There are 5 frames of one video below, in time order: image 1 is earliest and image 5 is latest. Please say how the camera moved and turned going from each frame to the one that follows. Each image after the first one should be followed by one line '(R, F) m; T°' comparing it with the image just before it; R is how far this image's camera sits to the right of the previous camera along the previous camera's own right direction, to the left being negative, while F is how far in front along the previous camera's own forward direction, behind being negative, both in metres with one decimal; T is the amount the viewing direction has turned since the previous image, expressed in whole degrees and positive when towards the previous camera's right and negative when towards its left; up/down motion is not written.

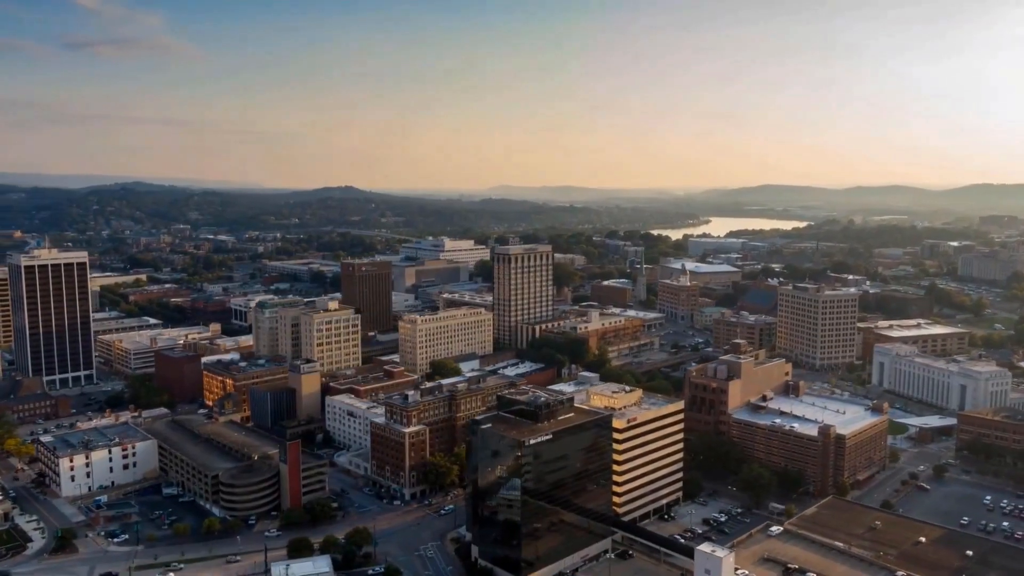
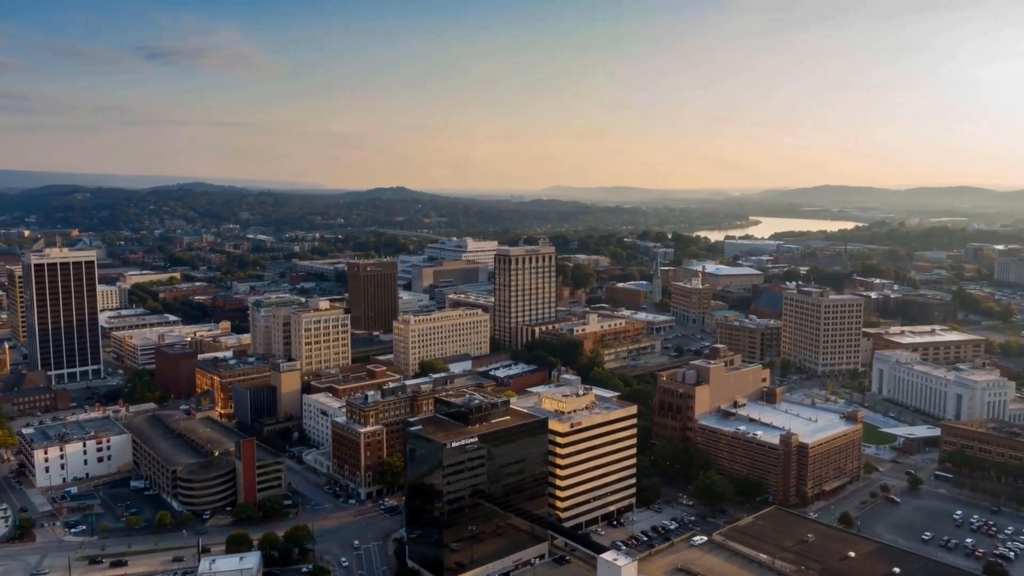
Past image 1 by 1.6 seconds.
(+4.7, +0.3) m; -4°
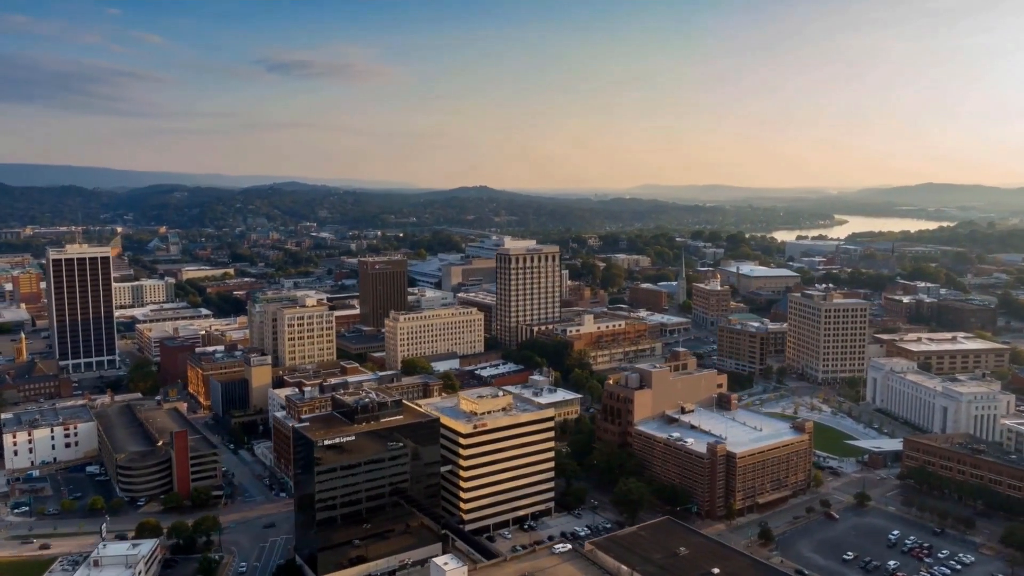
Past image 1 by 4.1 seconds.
(+7.7, +0.7) m; -6°
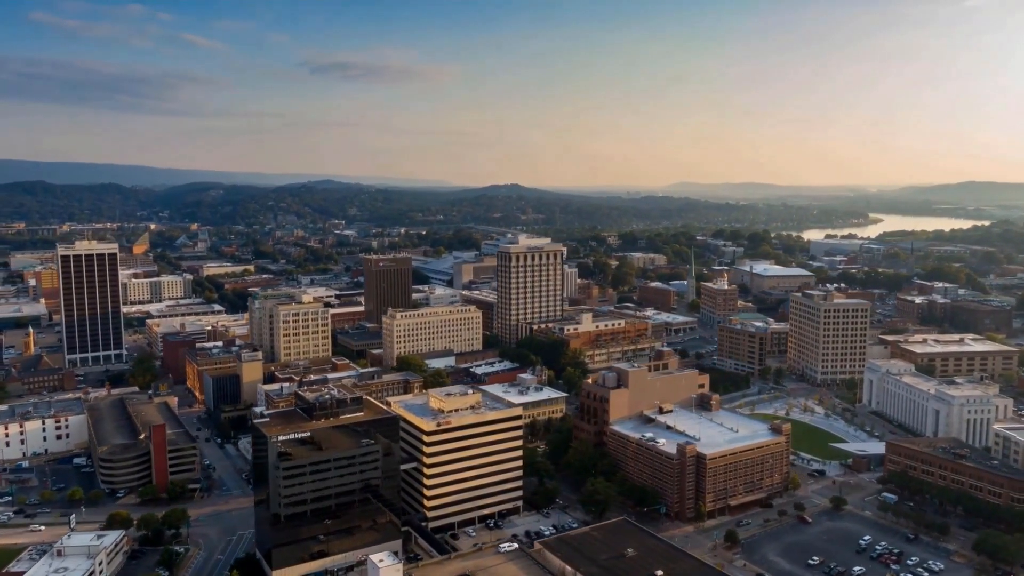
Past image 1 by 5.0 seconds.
(+2.9, +0.2) m; -2°
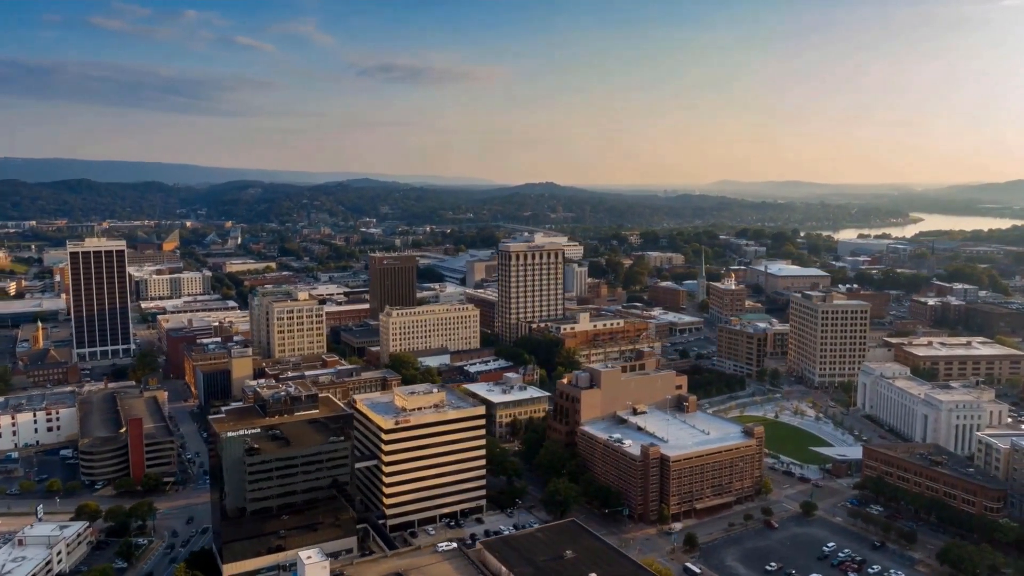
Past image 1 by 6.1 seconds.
(+3.3, +0.2) m; -3°
